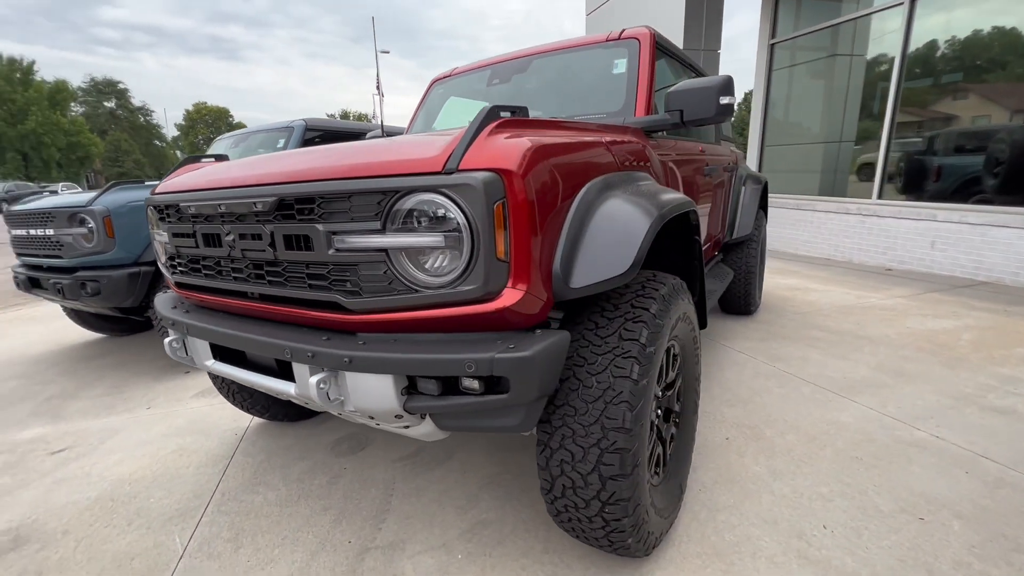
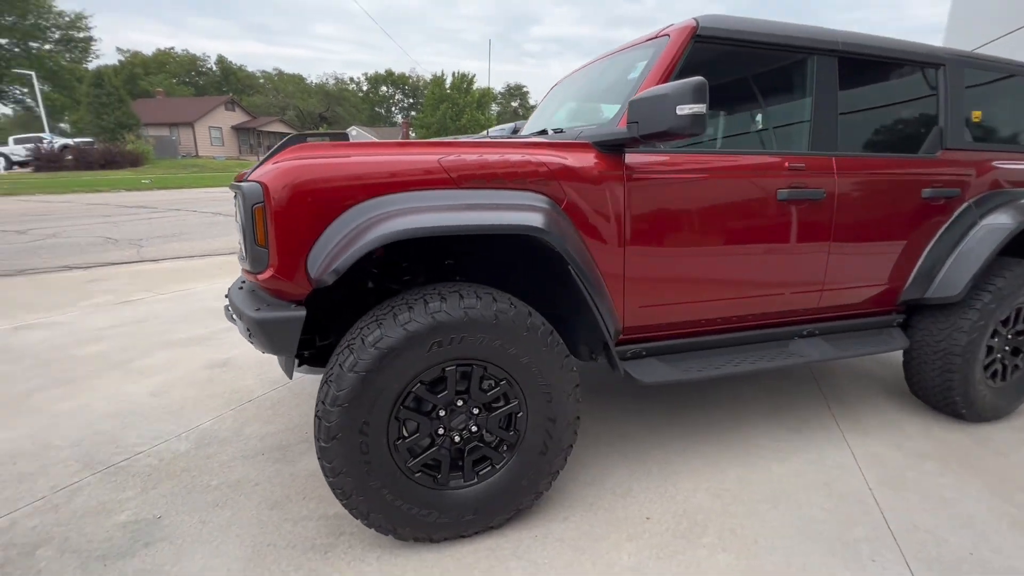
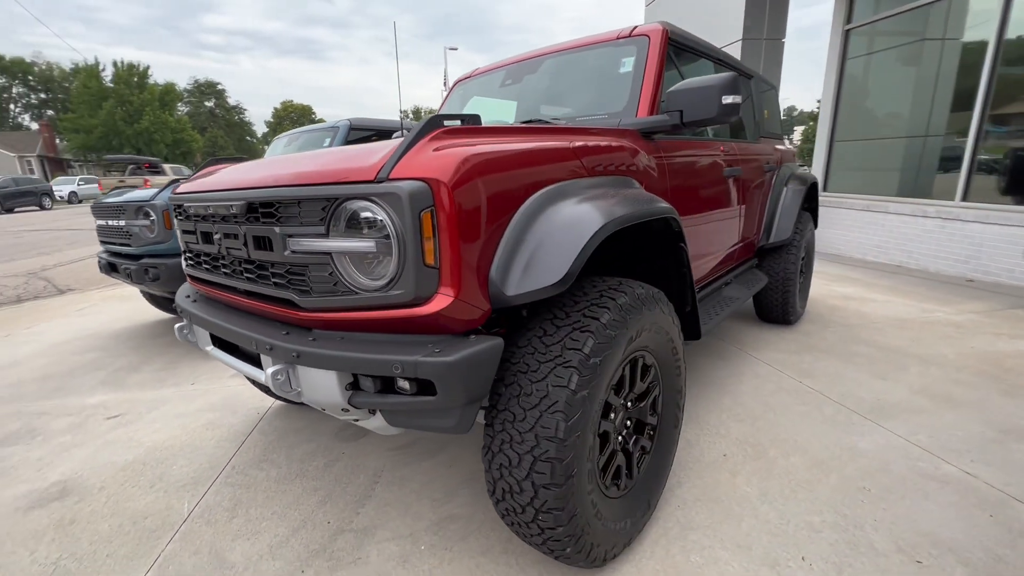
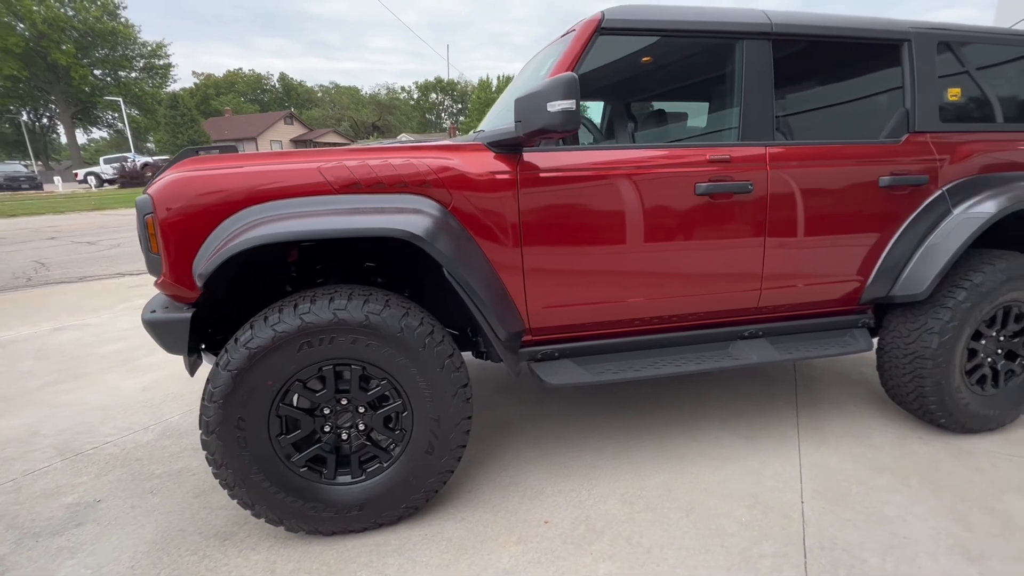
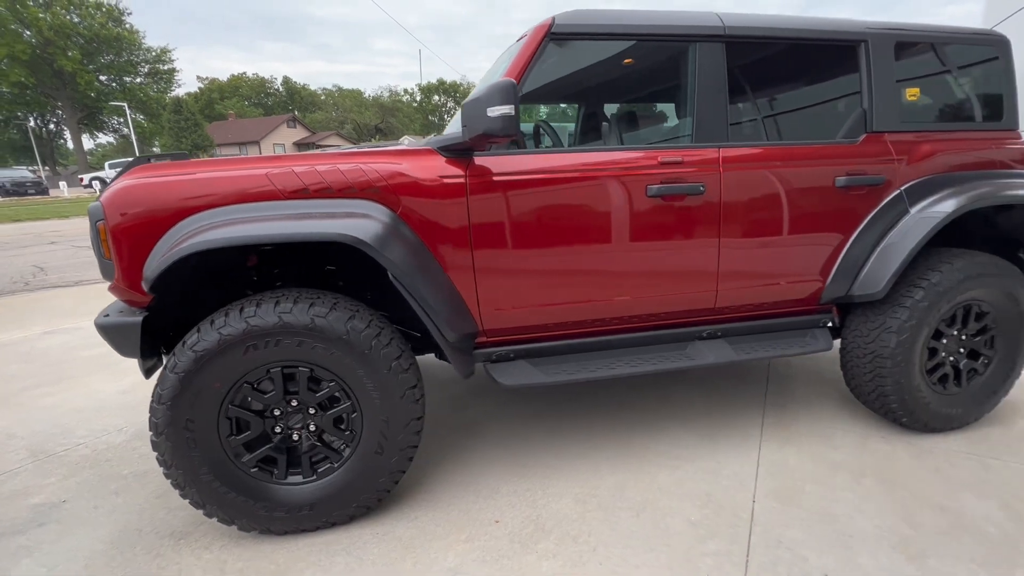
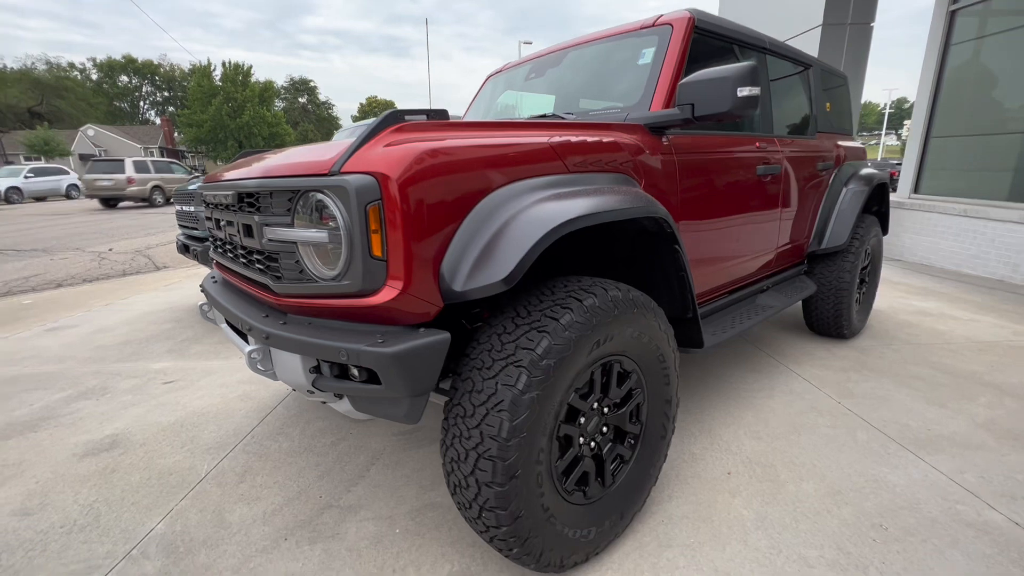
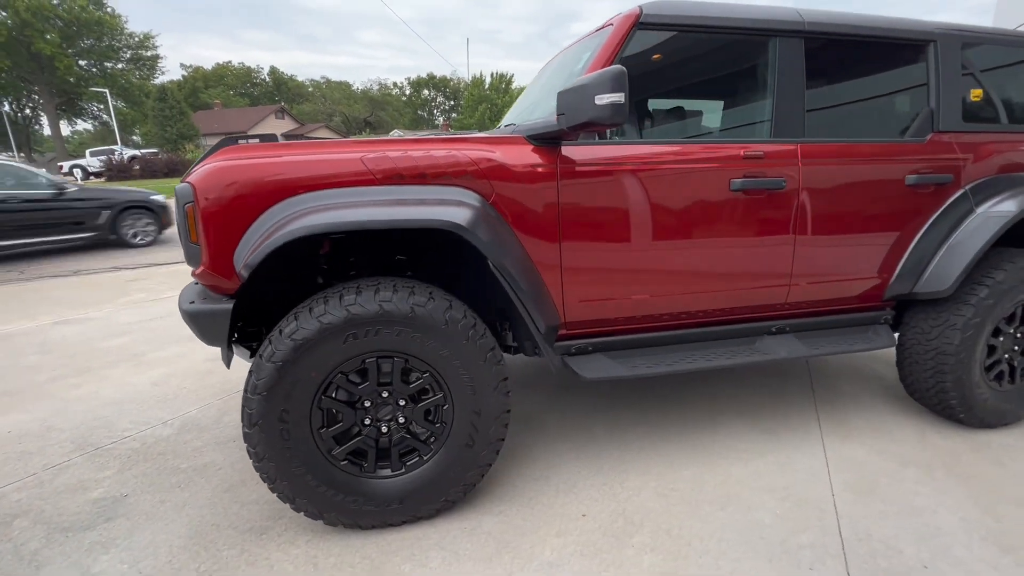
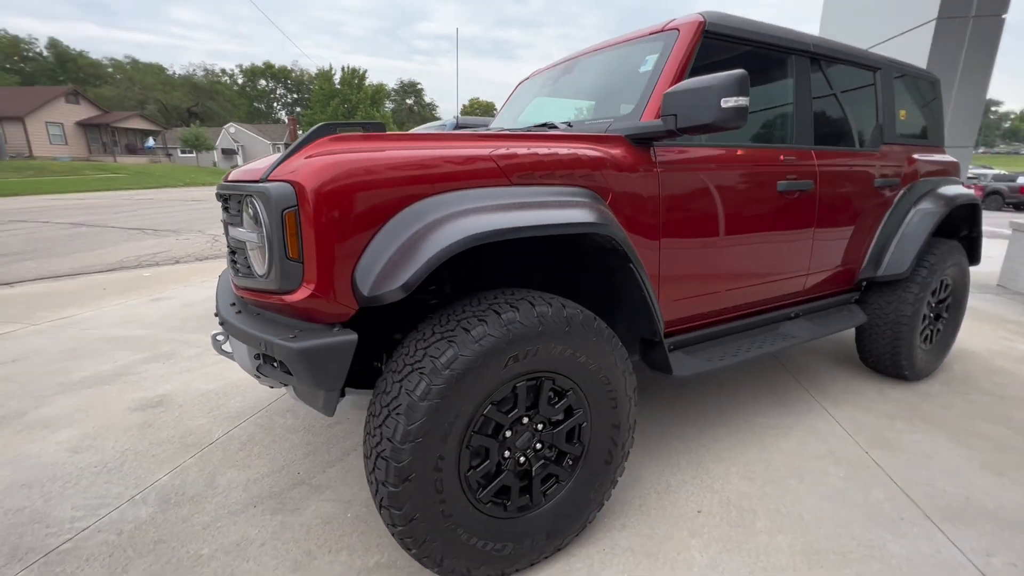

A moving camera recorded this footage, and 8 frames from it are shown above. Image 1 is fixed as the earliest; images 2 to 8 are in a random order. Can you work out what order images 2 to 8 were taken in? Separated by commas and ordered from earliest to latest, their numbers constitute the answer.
3, 6, 8, 2, 7, 4, 5
